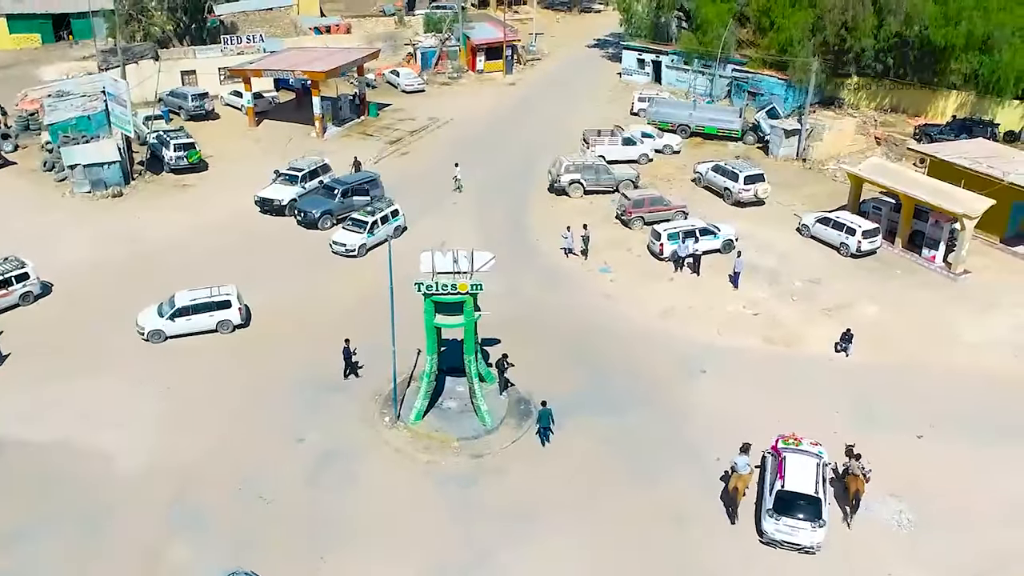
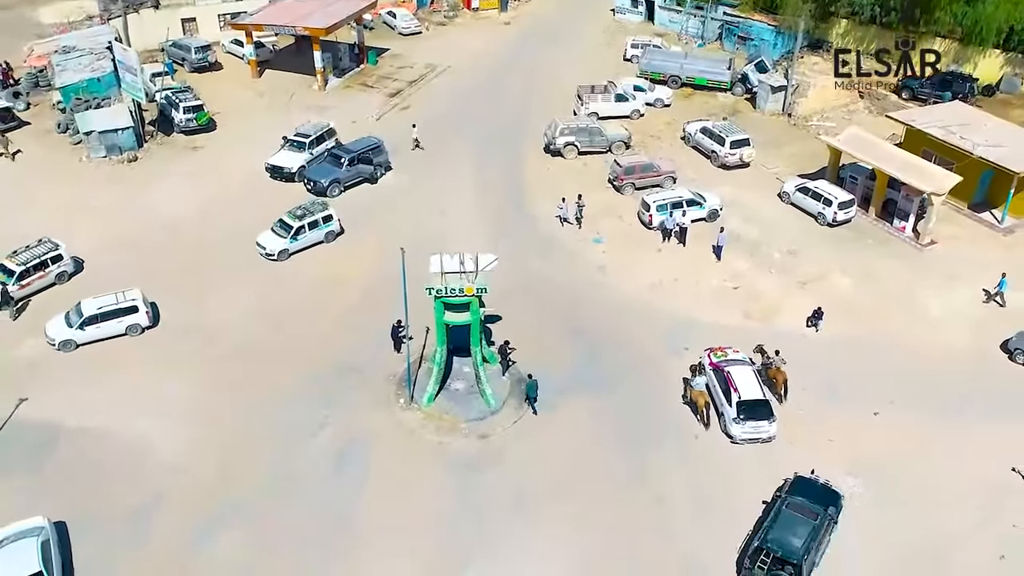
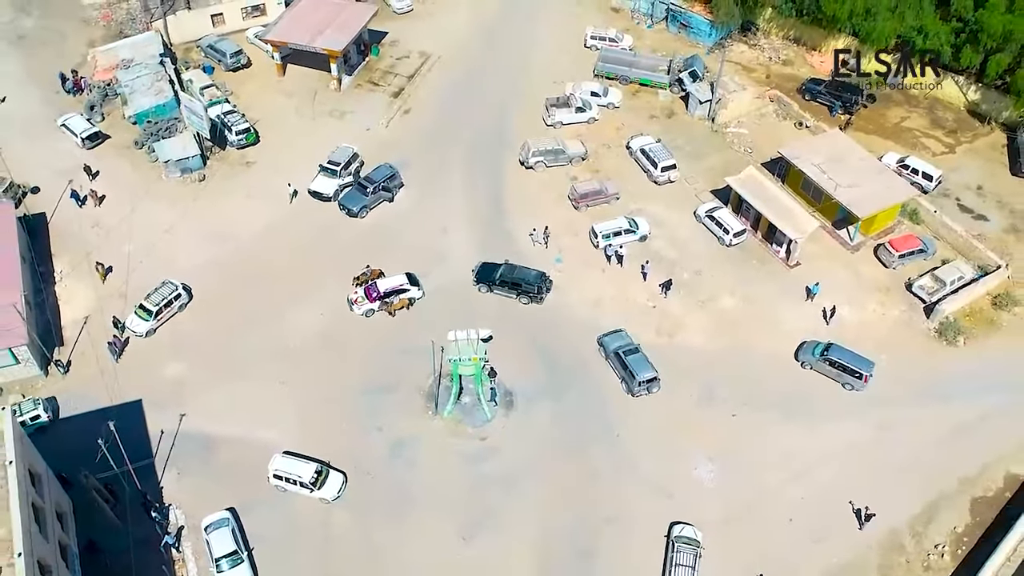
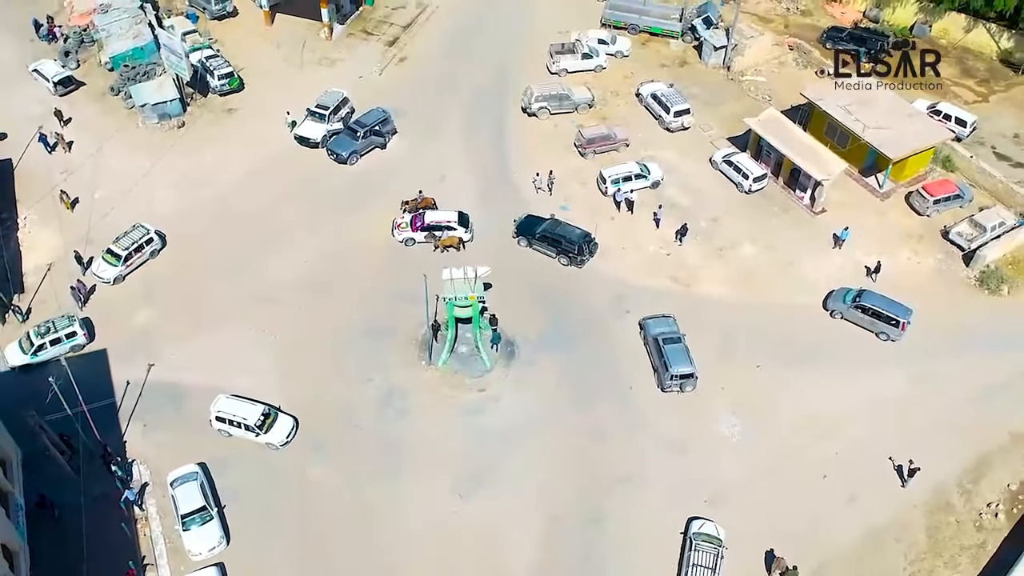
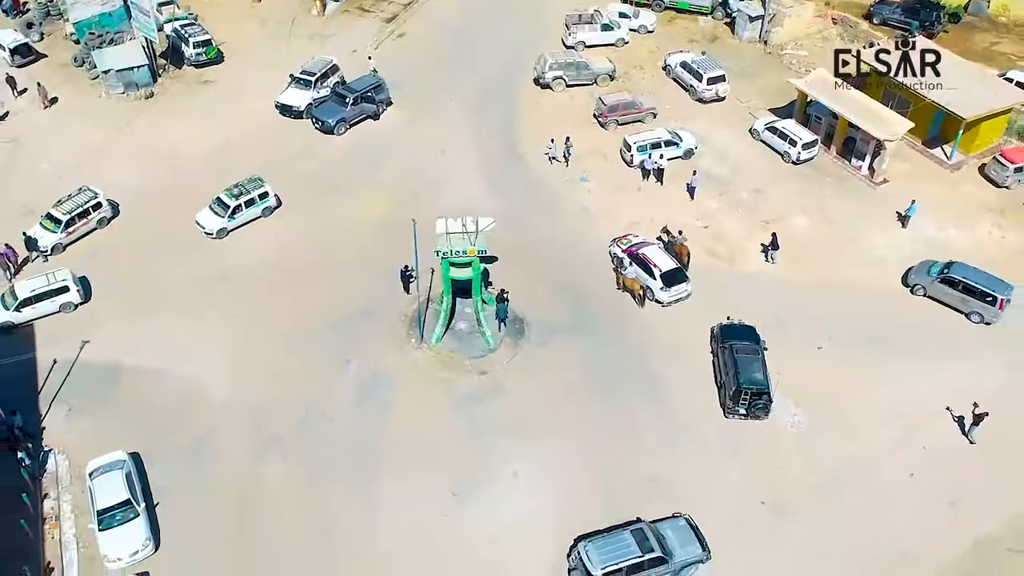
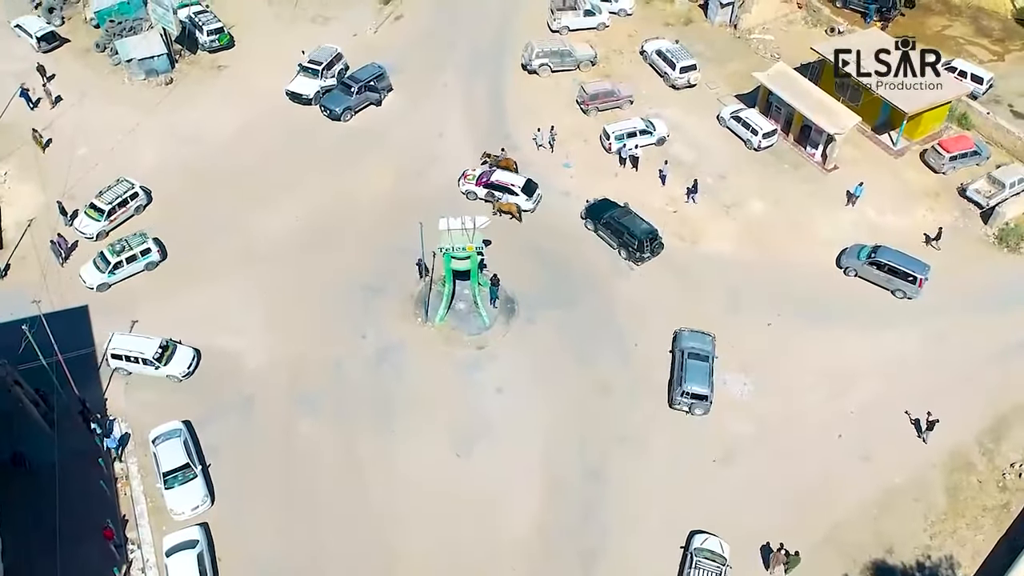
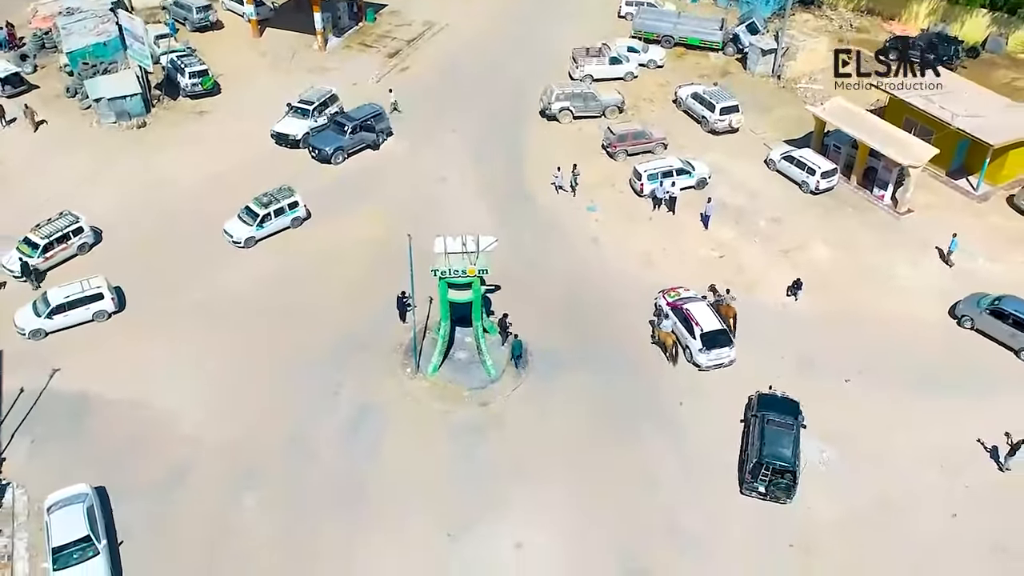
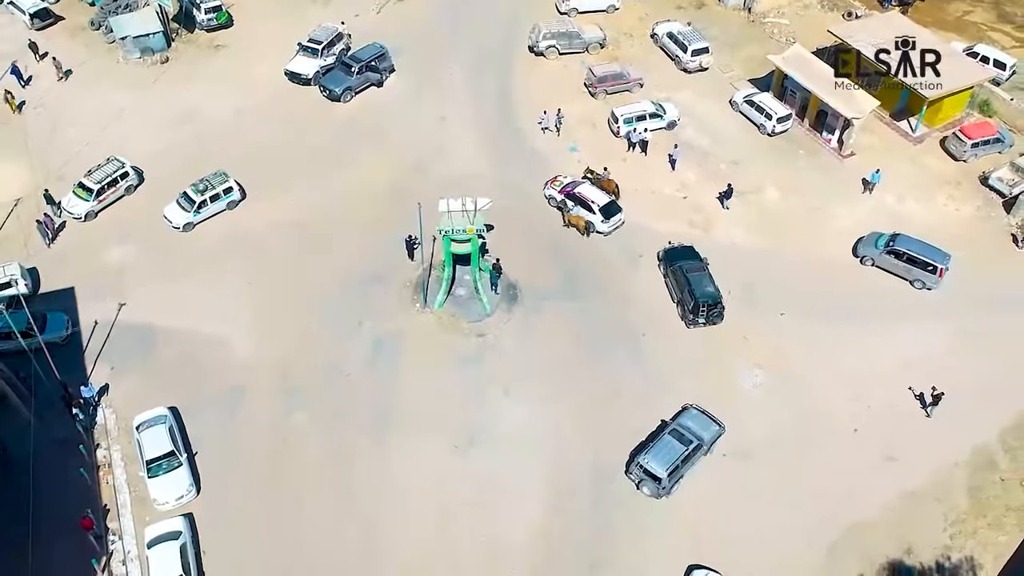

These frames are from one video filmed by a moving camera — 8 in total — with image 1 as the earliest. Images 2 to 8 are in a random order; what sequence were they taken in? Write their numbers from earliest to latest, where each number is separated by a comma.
2, 7, 5, 8, 6, 4, 3
